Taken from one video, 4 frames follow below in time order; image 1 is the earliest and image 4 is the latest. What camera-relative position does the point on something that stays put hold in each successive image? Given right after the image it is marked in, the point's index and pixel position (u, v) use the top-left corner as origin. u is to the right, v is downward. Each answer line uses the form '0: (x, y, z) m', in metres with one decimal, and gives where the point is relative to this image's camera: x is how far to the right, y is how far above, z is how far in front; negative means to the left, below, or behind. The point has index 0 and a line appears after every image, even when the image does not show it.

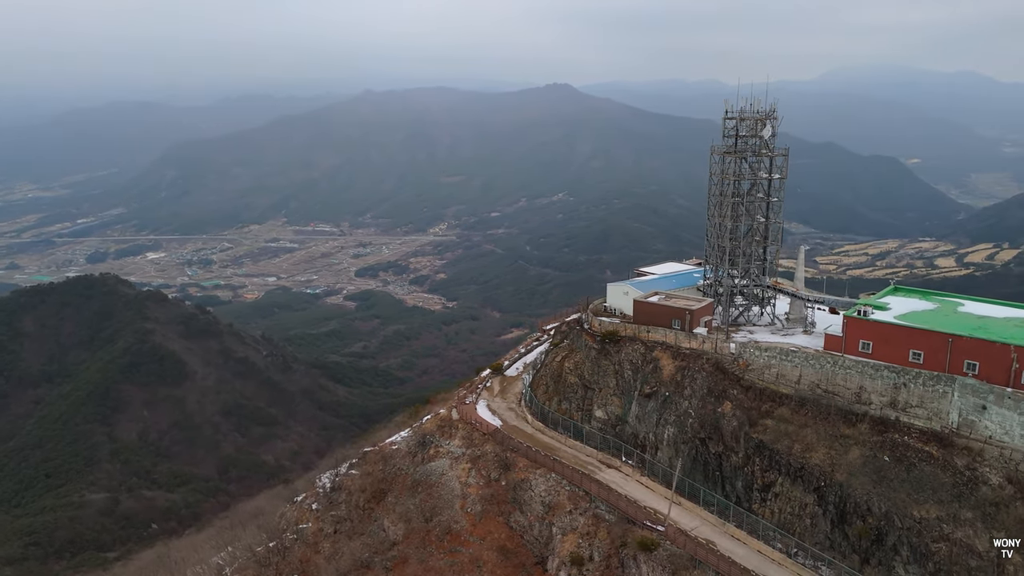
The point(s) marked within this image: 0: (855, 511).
0: (+8.2, -5.4, +19.7) m
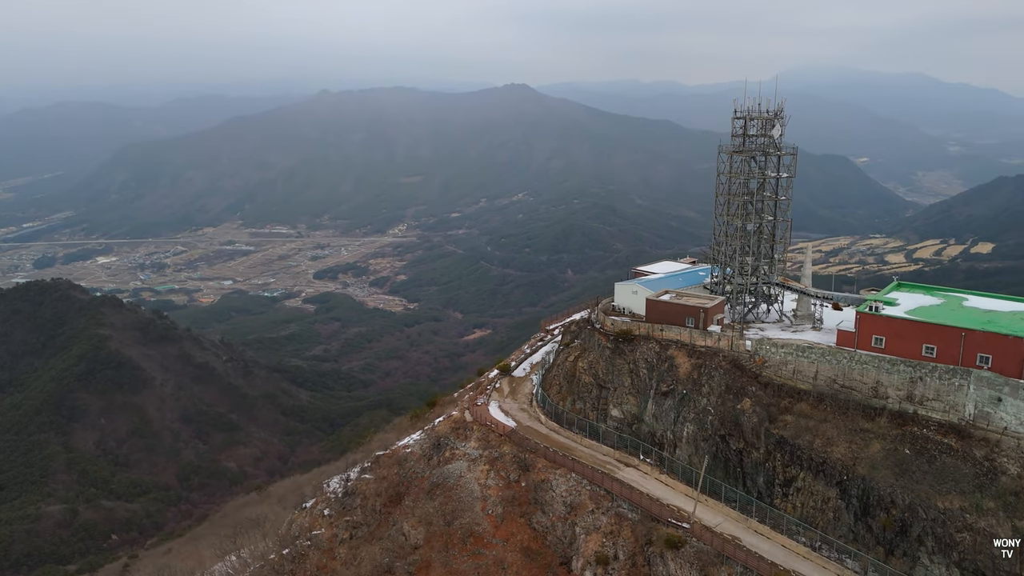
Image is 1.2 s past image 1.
0: (+9.0, -5.3, +20.0) m
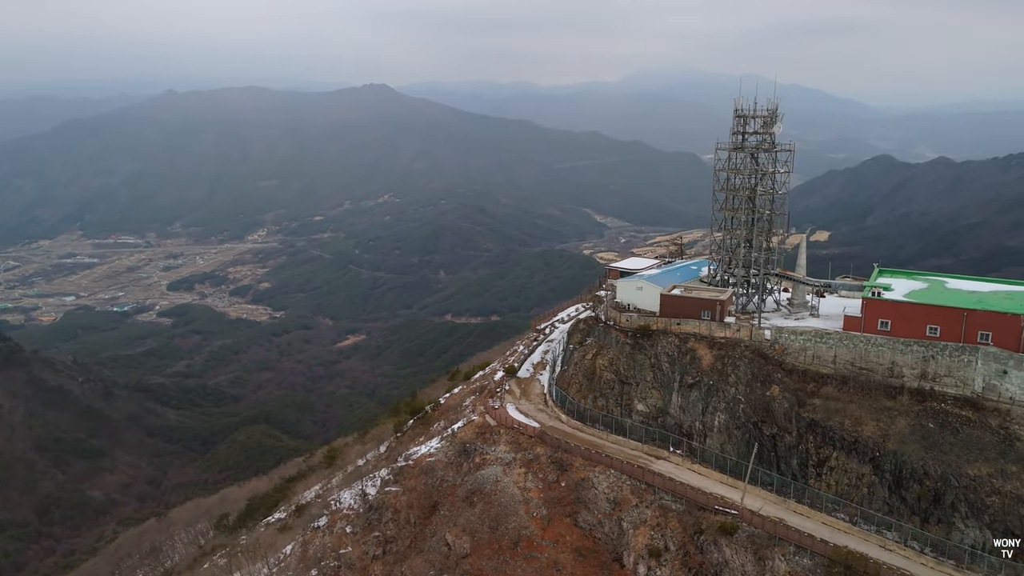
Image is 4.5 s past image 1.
0: (+10.5, -4.9, +21.5) m
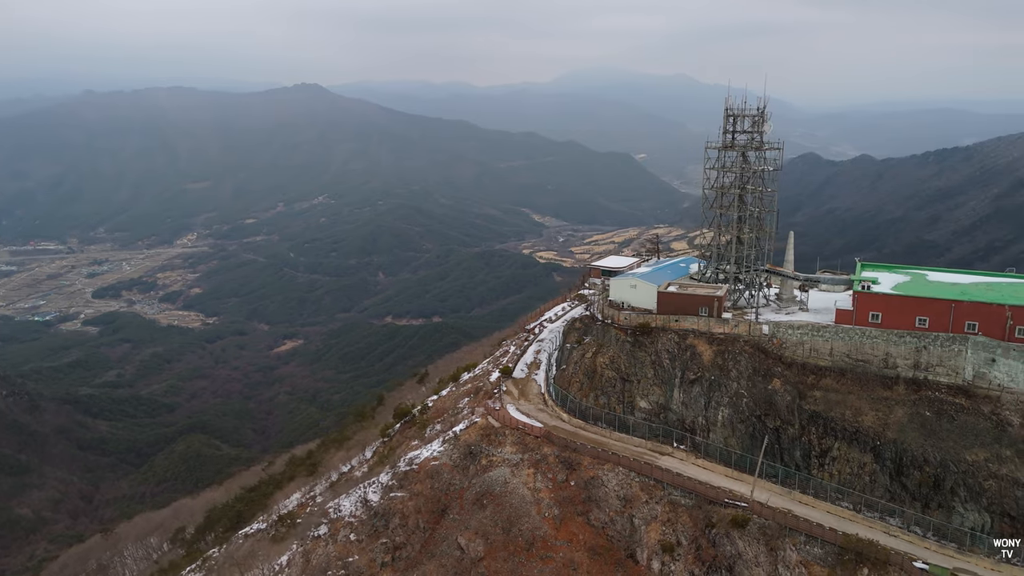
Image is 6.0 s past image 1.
0: (+10.9, -4.7, +22.2) m
